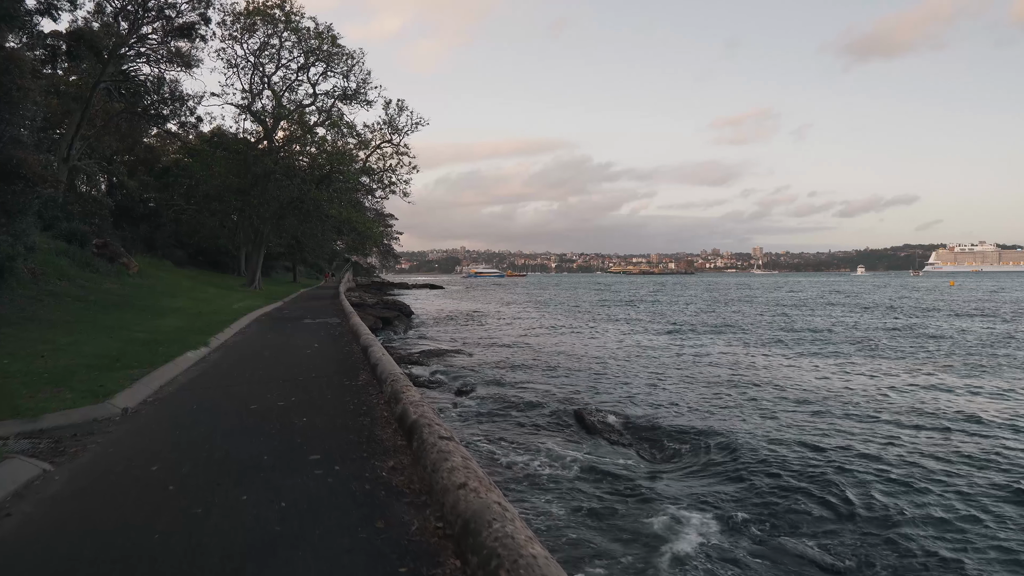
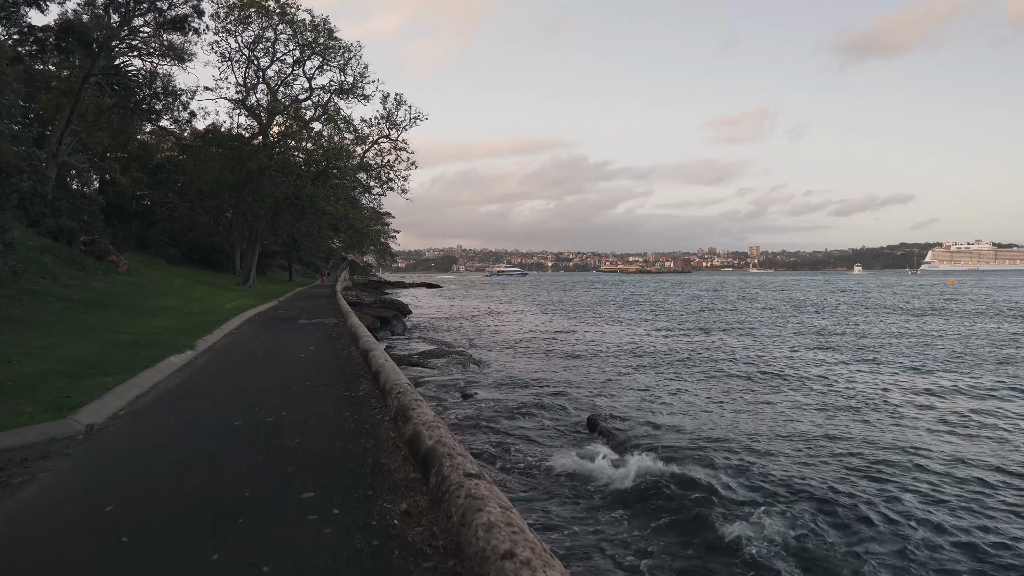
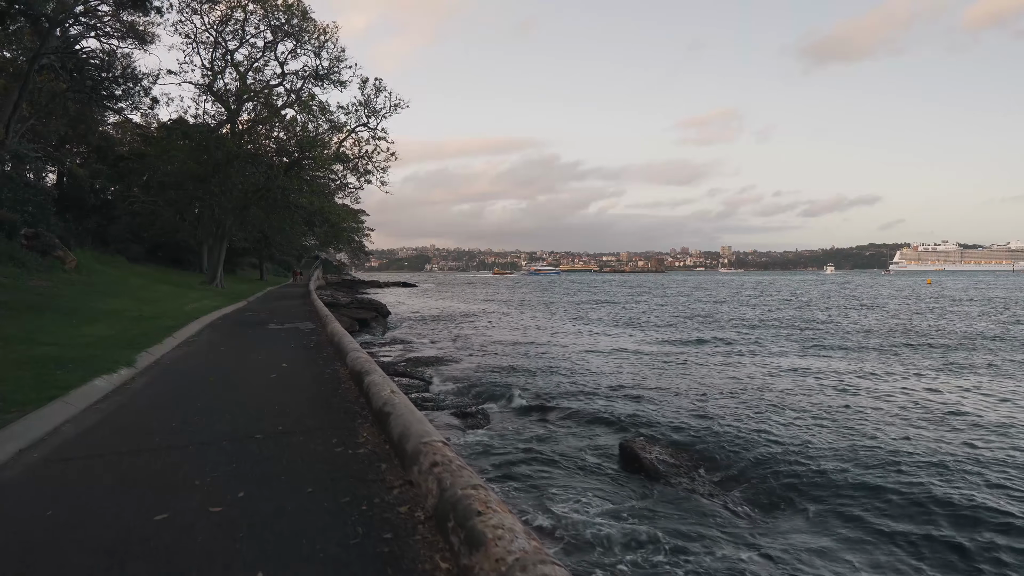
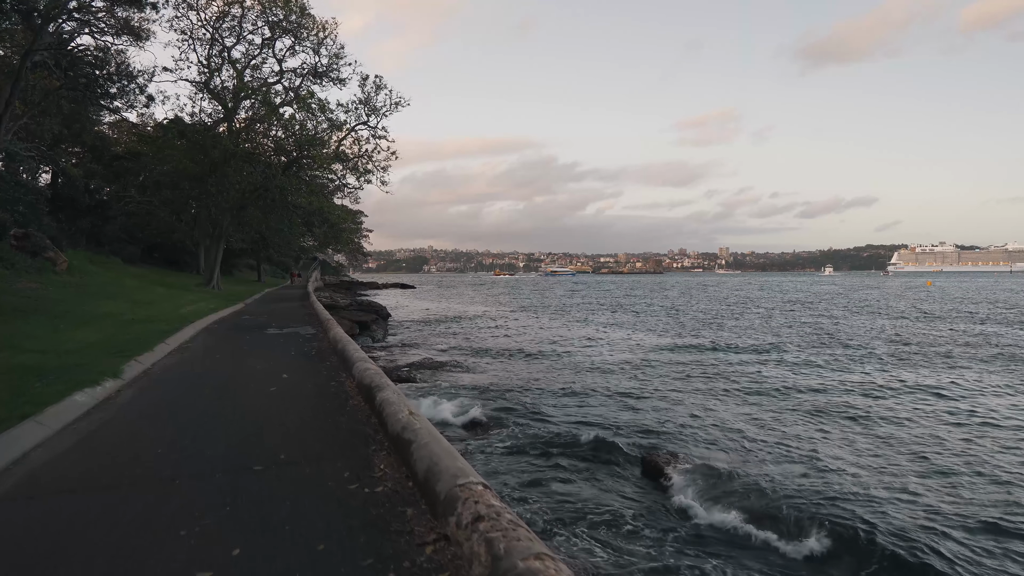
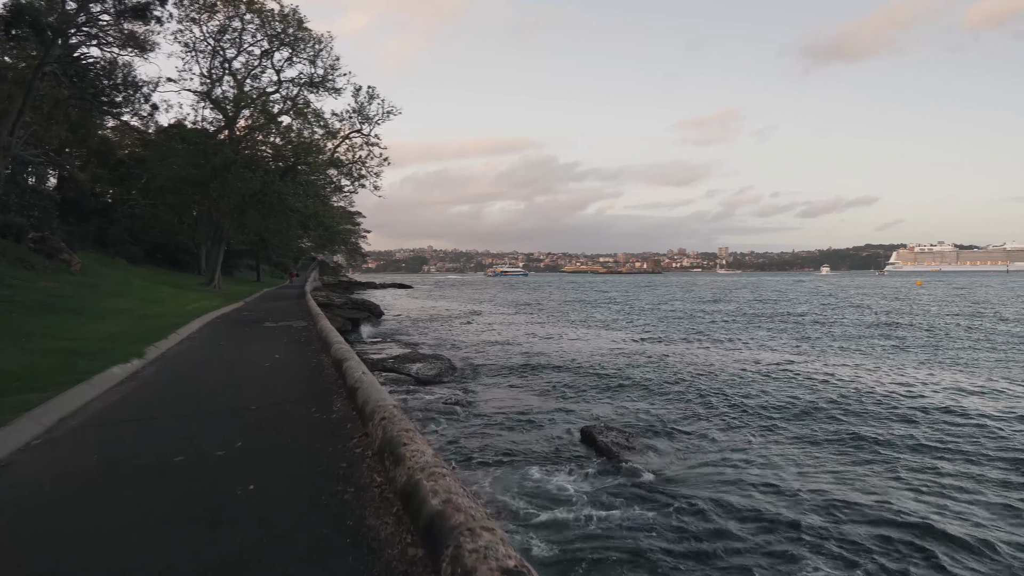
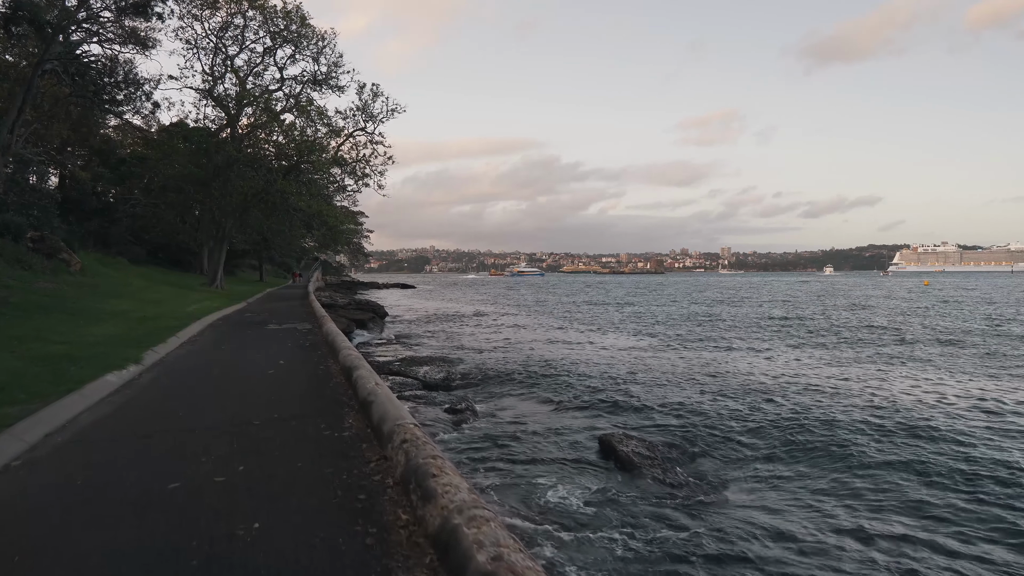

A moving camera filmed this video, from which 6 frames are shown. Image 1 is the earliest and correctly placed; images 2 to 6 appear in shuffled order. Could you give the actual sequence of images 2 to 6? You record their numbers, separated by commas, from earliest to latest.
2, 5, 6, 3, 4
